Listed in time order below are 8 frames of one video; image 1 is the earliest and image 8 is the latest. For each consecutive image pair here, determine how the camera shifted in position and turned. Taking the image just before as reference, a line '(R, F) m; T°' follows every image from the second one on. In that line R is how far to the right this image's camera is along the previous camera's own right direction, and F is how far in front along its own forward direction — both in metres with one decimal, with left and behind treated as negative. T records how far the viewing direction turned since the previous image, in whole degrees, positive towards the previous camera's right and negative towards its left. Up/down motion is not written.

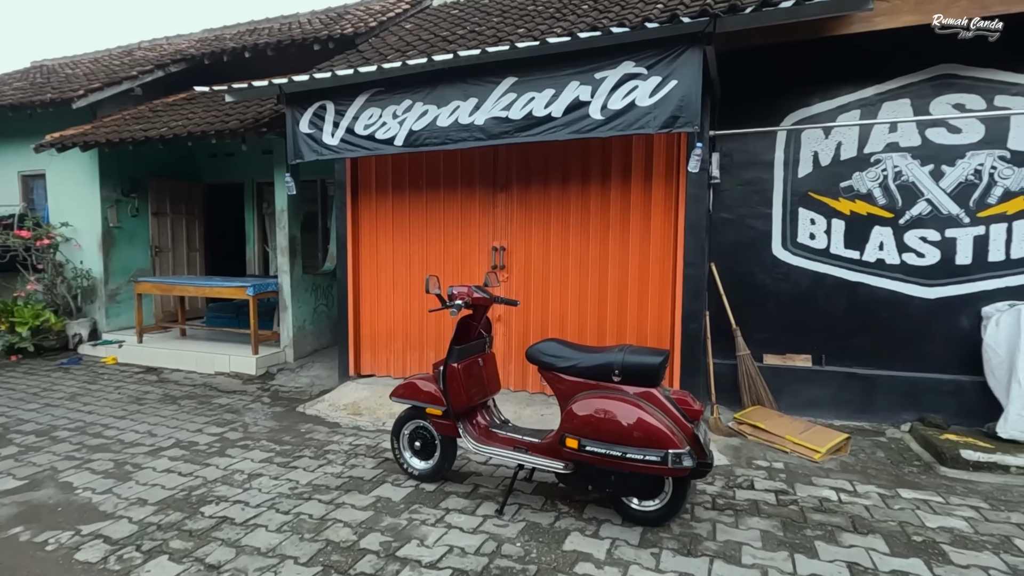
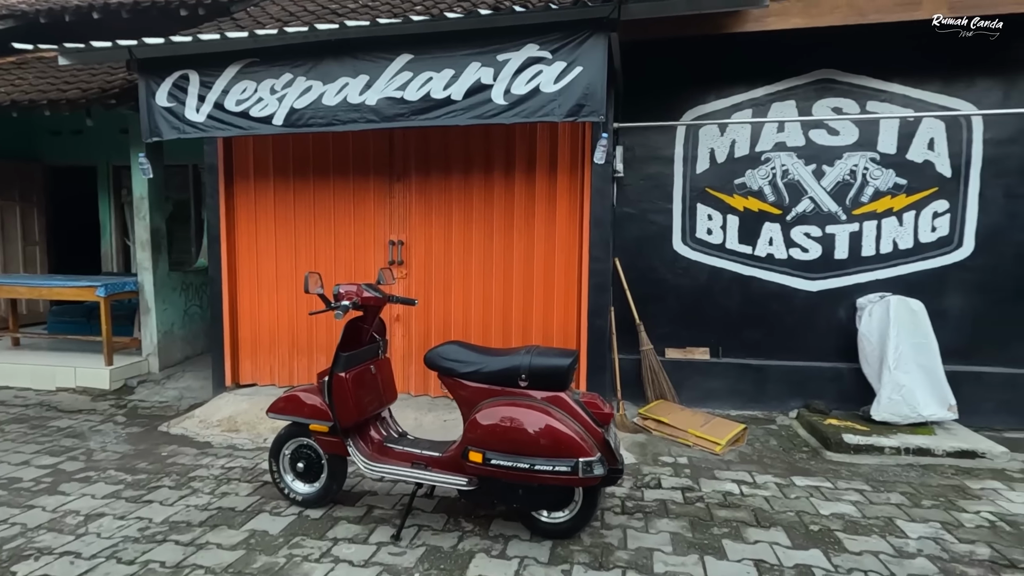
(0.0, +0.3) m; +10°
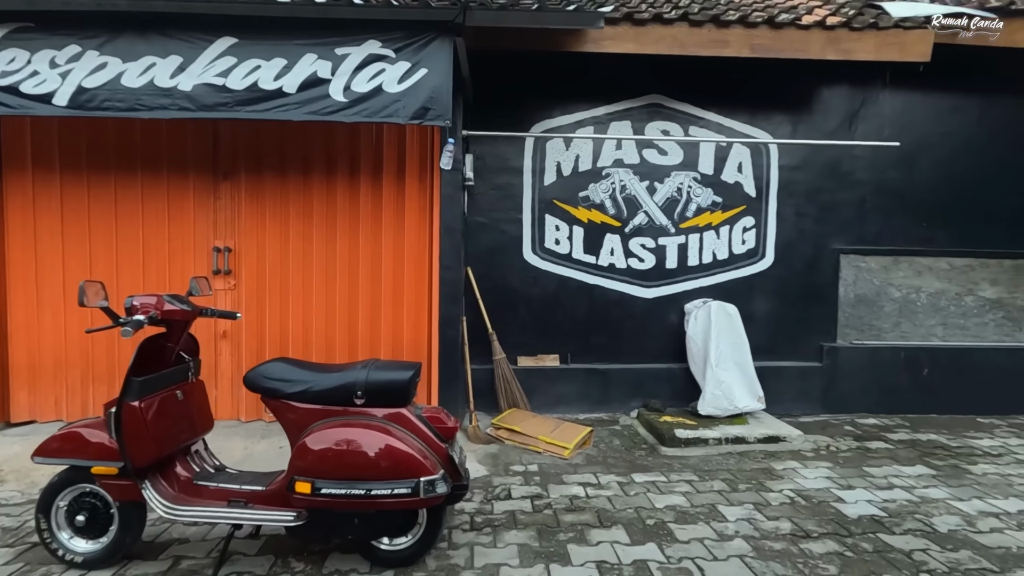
(+0.1, +0.1) m; +14°
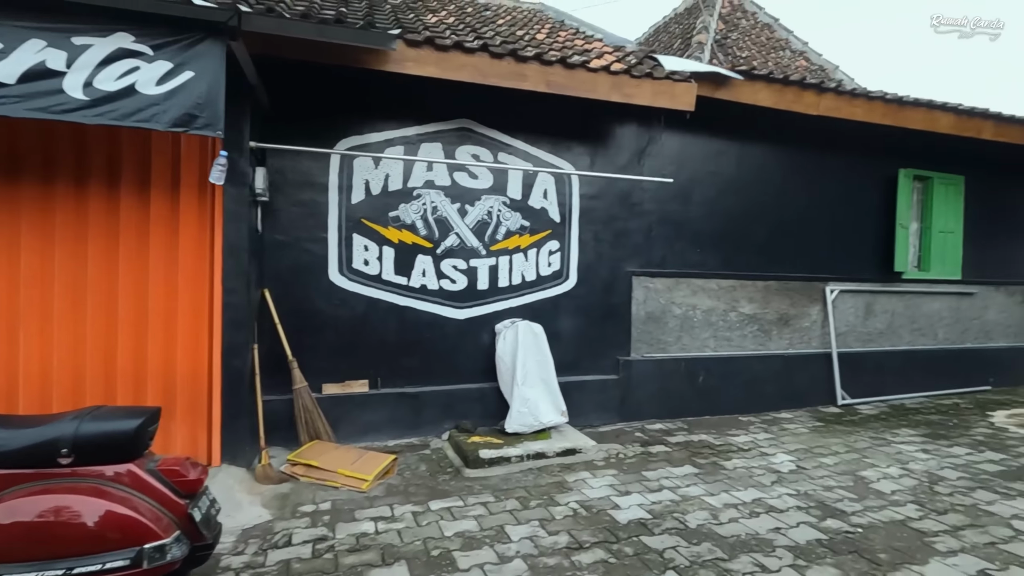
(+0.4, 0.0) m; +16°
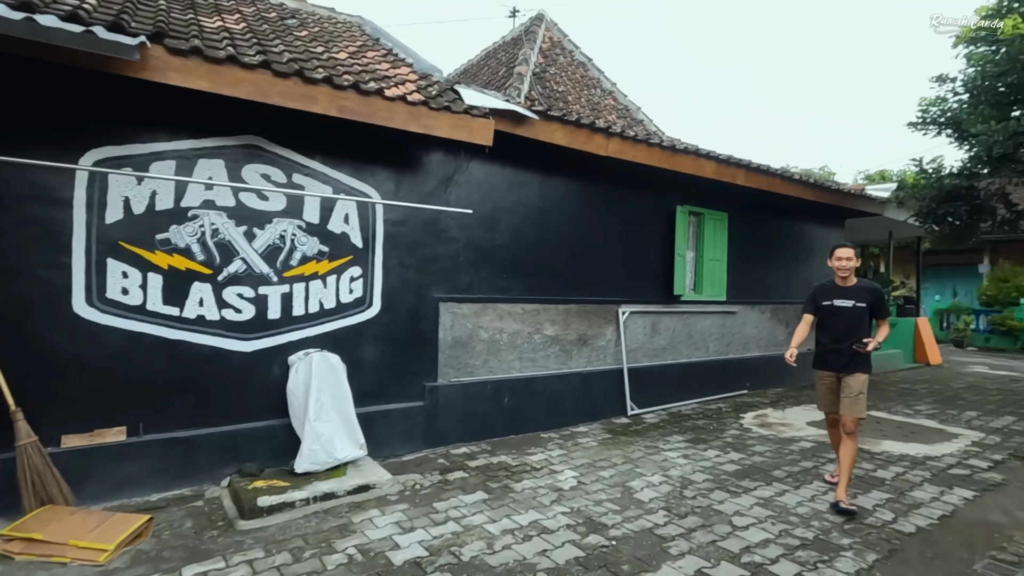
(+0.4, 0.0) m; +16°
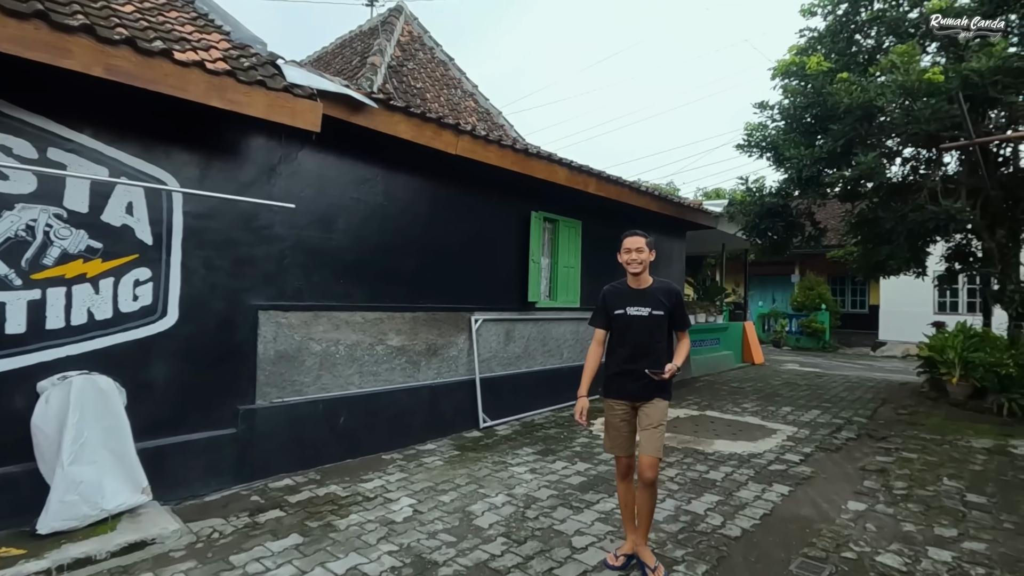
(+0.3, +0.4) m; +14°
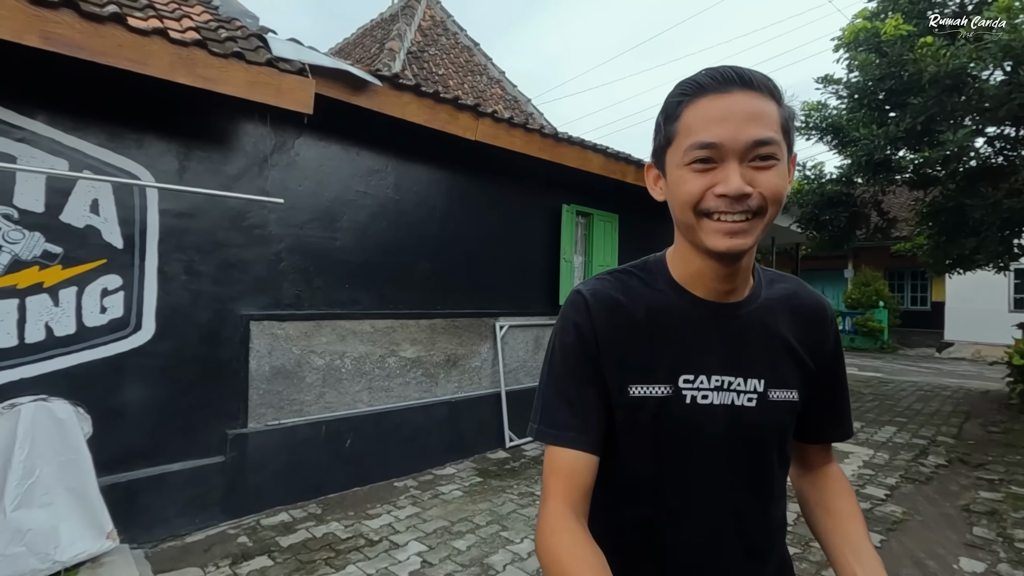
(0.0, +0.7) m; -4°
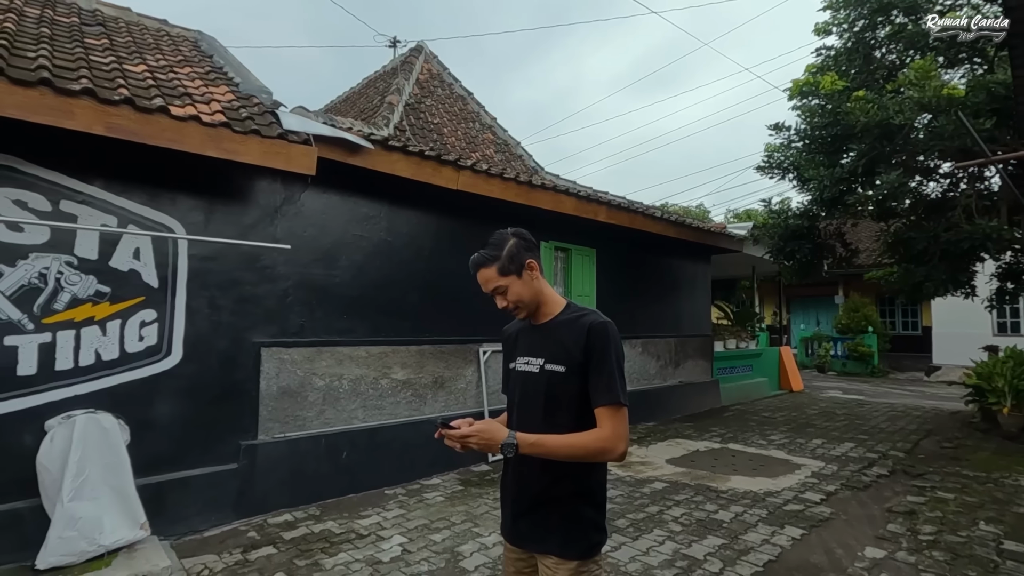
(+0.3, -0.7) m; -1°
